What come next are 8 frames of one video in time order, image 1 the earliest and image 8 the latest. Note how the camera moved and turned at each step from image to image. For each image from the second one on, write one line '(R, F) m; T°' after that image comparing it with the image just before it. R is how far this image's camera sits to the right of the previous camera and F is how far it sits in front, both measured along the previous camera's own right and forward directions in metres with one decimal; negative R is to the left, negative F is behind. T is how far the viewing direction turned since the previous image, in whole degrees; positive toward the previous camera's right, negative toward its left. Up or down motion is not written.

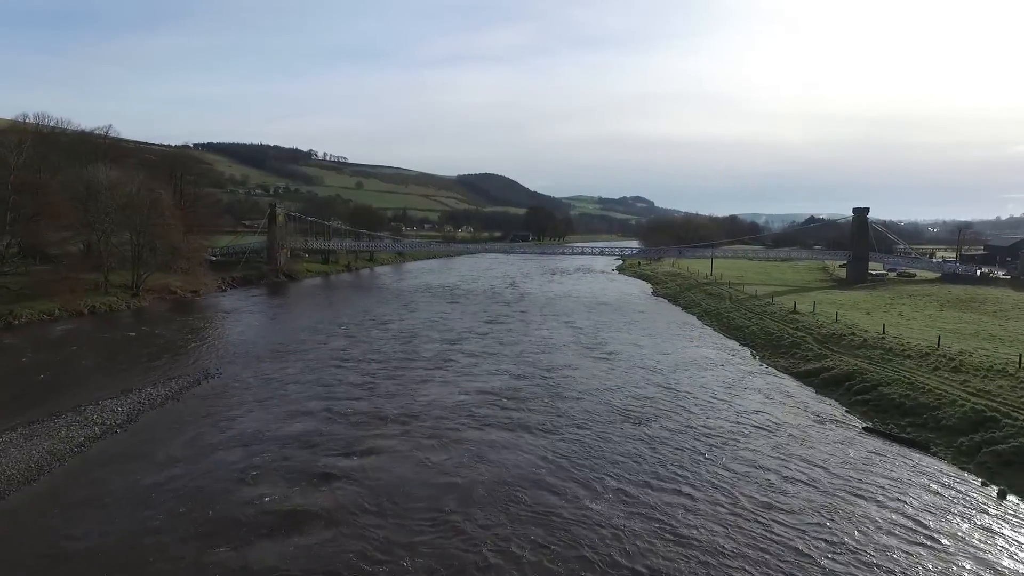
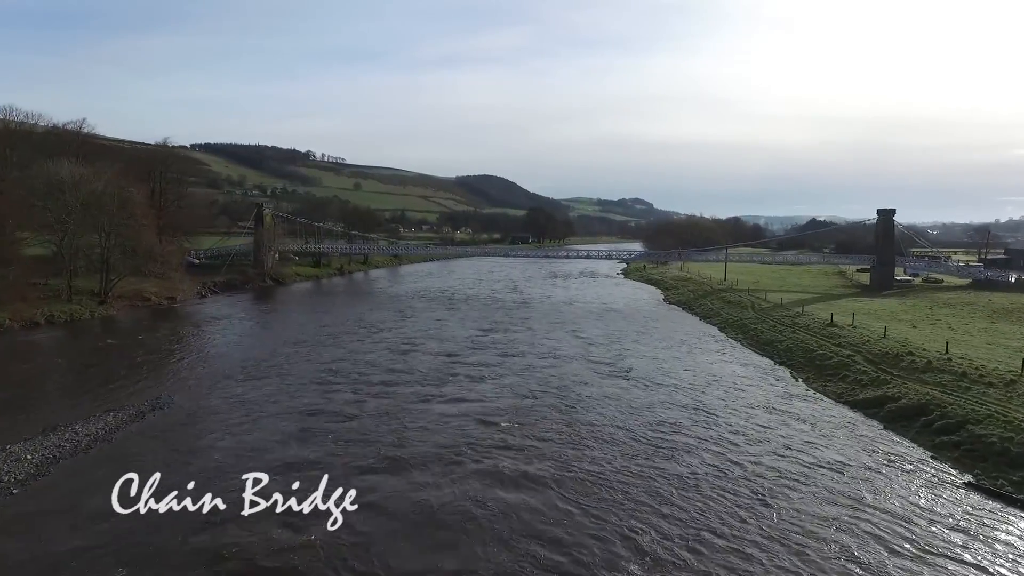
(-0.2, +2.4) m; 0°
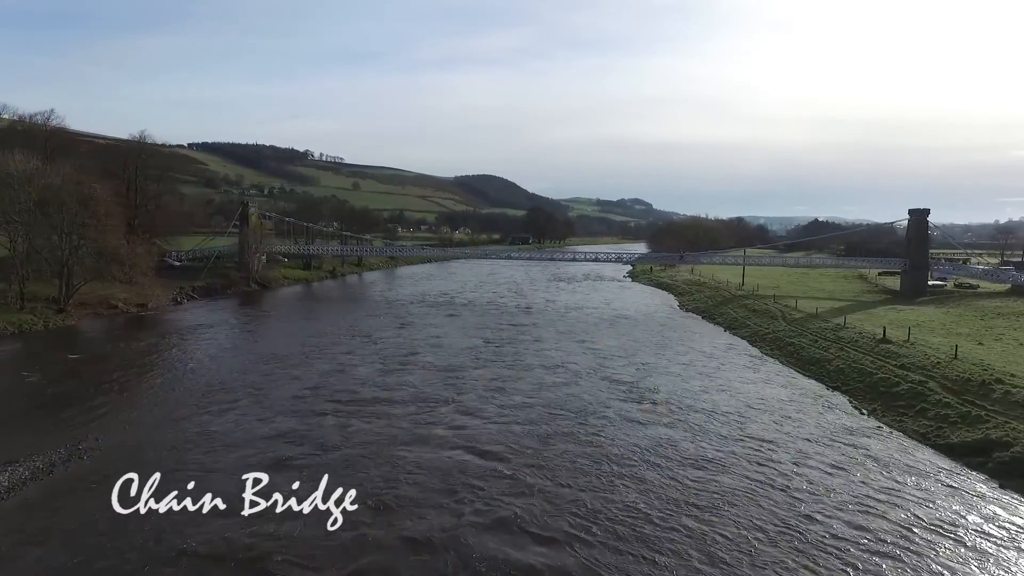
(-0.2, +2.6) m; 0°
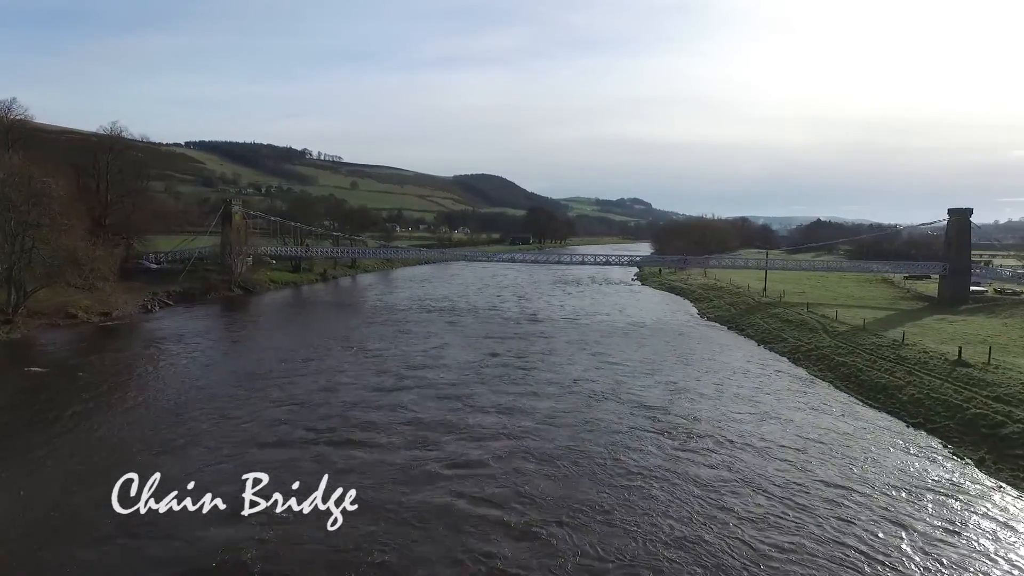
(-0.3, +2.7) m; 0°
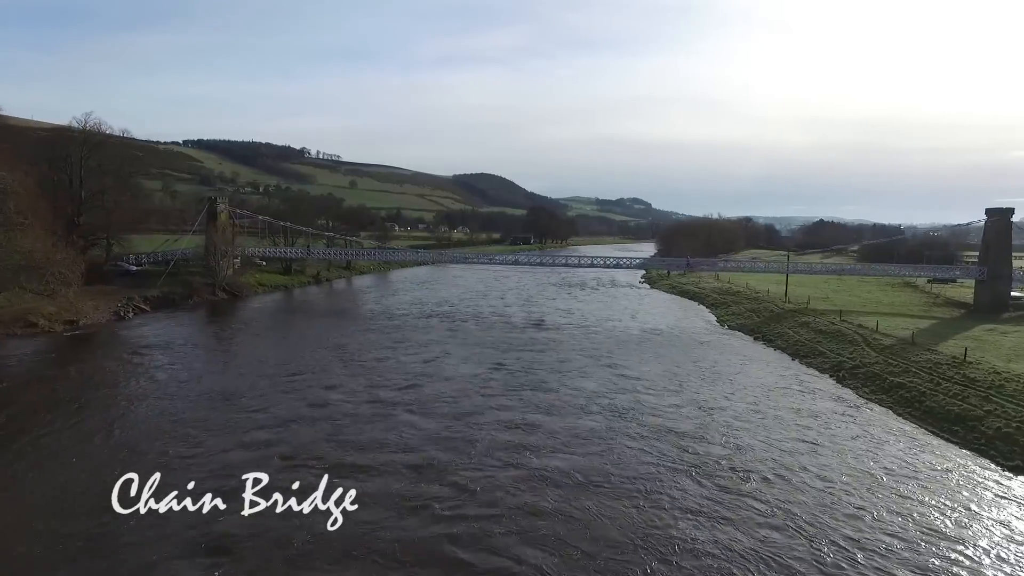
(-0.3, +2.2) m; 0°
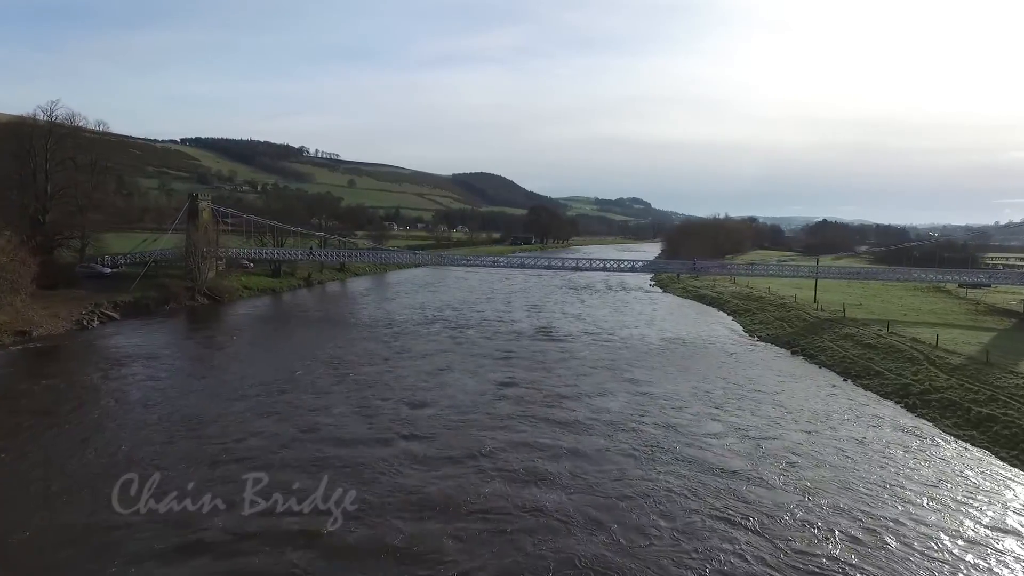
(-0.3, +2.5) m; 0°
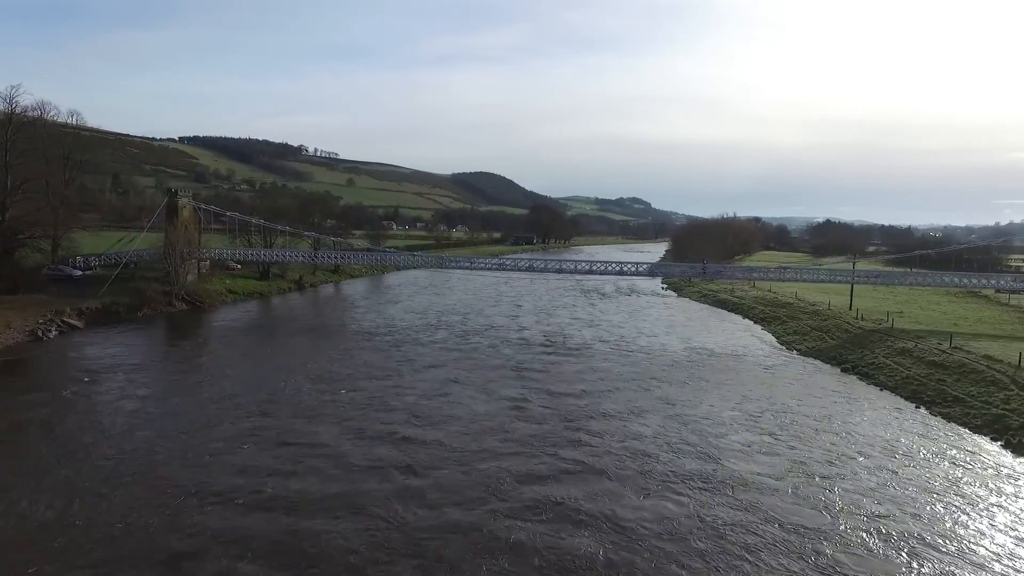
(-0.4, +2.5) m; 0°
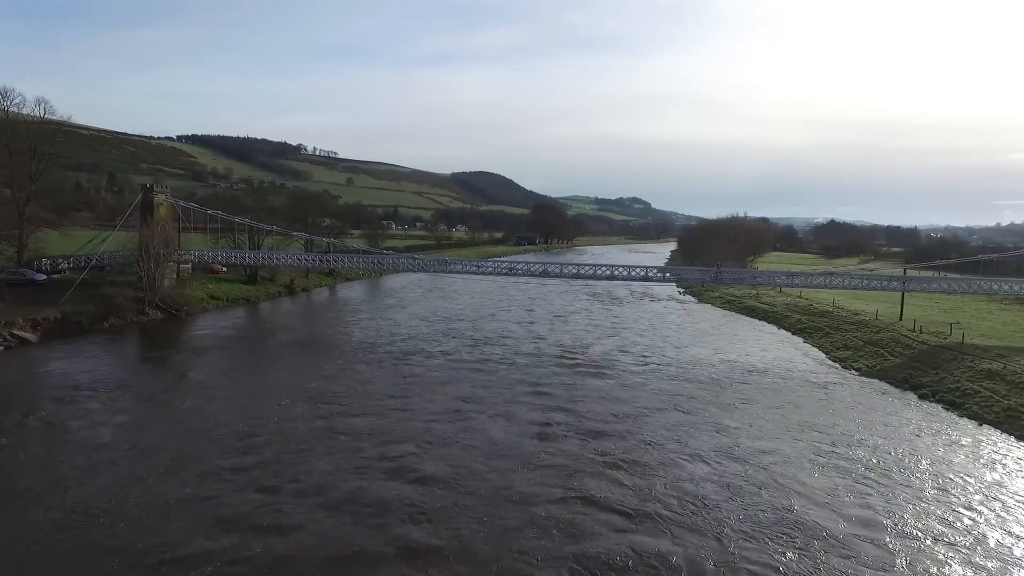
(-0.5, +2.8) m; 0°
